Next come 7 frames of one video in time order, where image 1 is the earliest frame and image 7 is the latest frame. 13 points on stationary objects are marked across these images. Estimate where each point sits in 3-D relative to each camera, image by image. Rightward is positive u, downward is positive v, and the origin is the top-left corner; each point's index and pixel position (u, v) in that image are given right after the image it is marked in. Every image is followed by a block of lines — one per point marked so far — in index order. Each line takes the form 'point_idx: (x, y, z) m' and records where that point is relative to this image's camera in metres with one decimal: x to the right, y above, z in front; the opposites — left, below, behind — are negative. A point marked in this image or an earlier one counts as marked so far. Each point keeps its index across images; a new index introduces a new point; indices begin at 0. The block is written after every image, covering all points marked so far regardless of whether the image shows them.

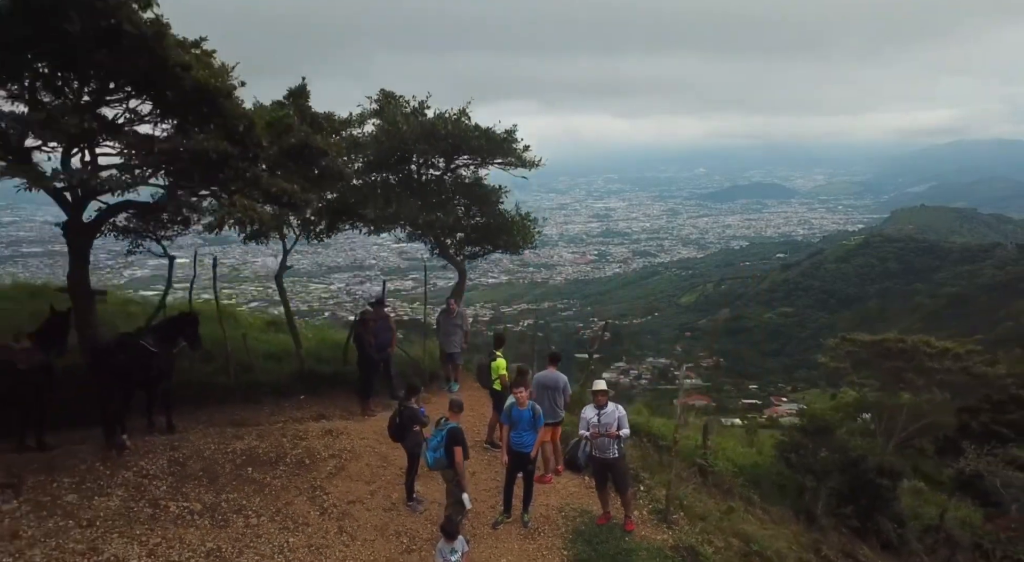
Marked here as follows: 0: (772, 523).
0: (+2.6, -2.3, +6.5) m
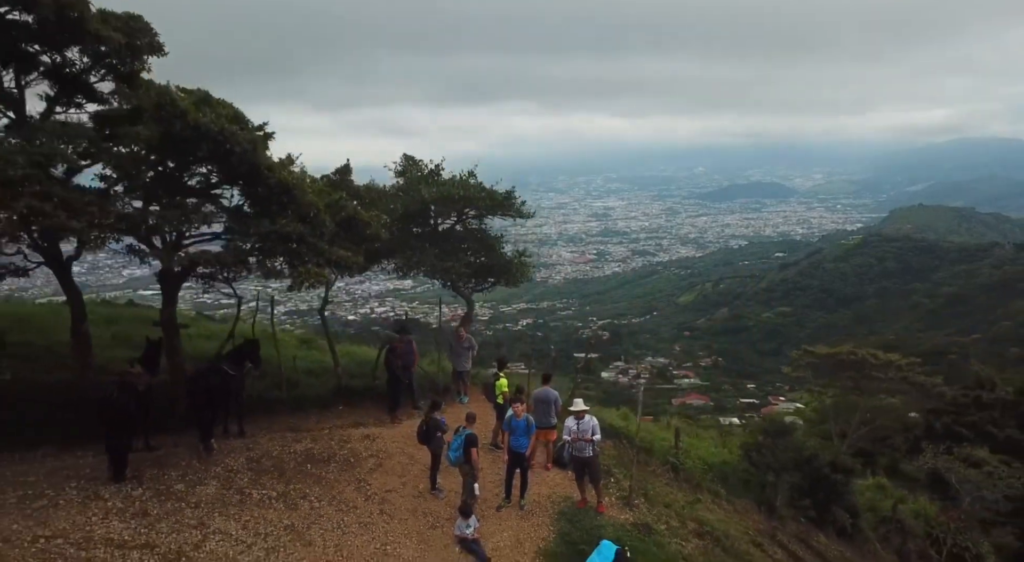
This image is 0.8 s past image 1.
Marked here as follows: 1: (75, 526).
0: (+2.6, -2.6, +7.7) m
1: (-2.7, -1.5, +4.1) m
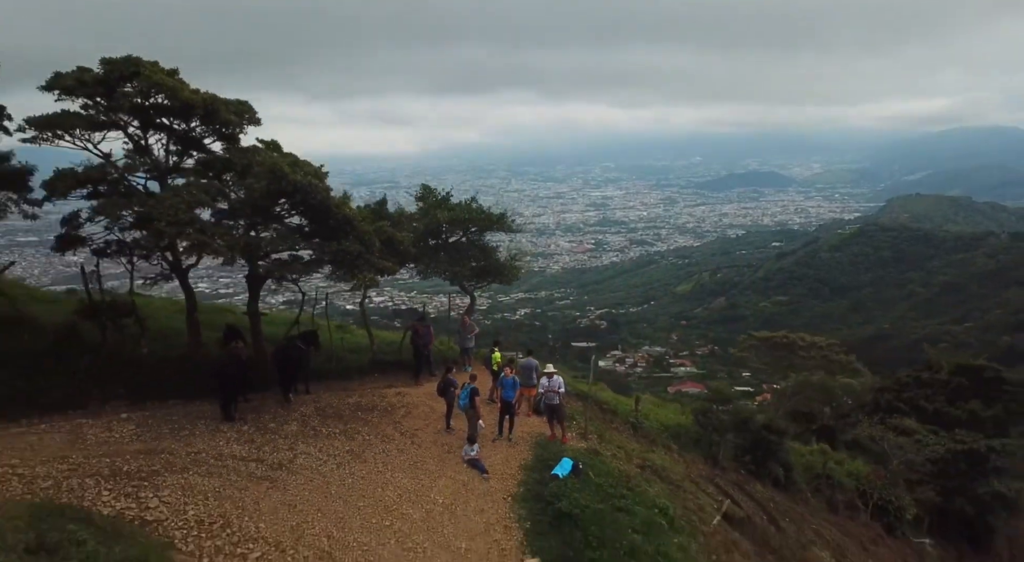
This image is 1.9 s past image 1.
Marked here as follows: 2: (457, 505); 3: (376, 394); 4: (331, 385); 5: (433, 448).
0: (+2.5, -2.6, +9.7) m
1: (-2.8, -1.5, +6.2) m
2: (-0.5, -2.0, +5.8) m
3: (-1.6, -1.3, +7.7) m
4: (-2.1, -1.2, +7.8) m
5: (-0.8, -1.7, +6.7) m
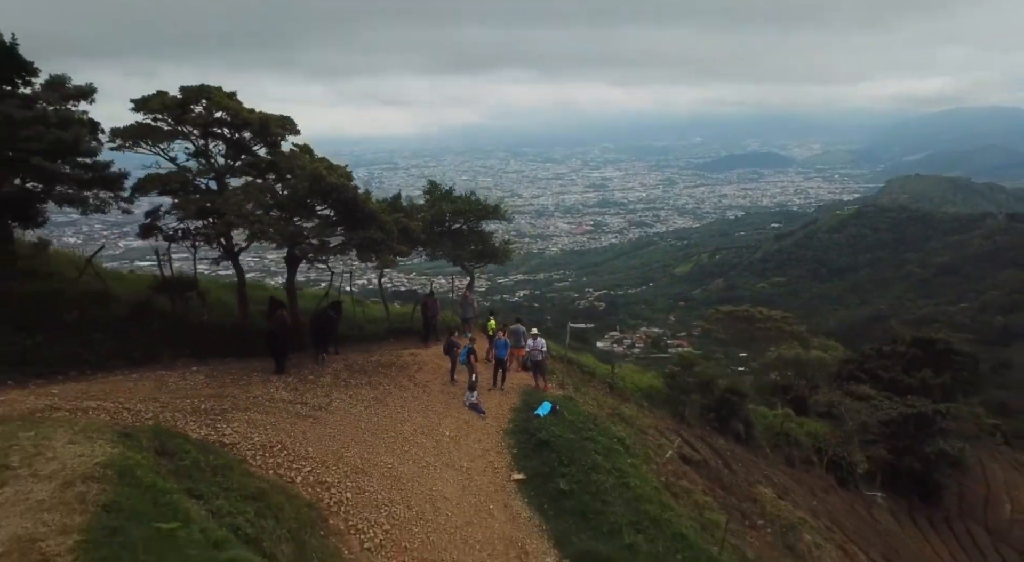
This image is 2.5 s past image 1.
0: (+2.4, -2.3, +11.4) m
1: (-2.9, -1.3, +7.8) m
2: (-0.6, -1.8, +7.4) m
3: (-1.7, -1.0, +9.3) m
4: (-2.2, -0.9, +9.4) m
5: (-0.9, -1.4, +8.3) m
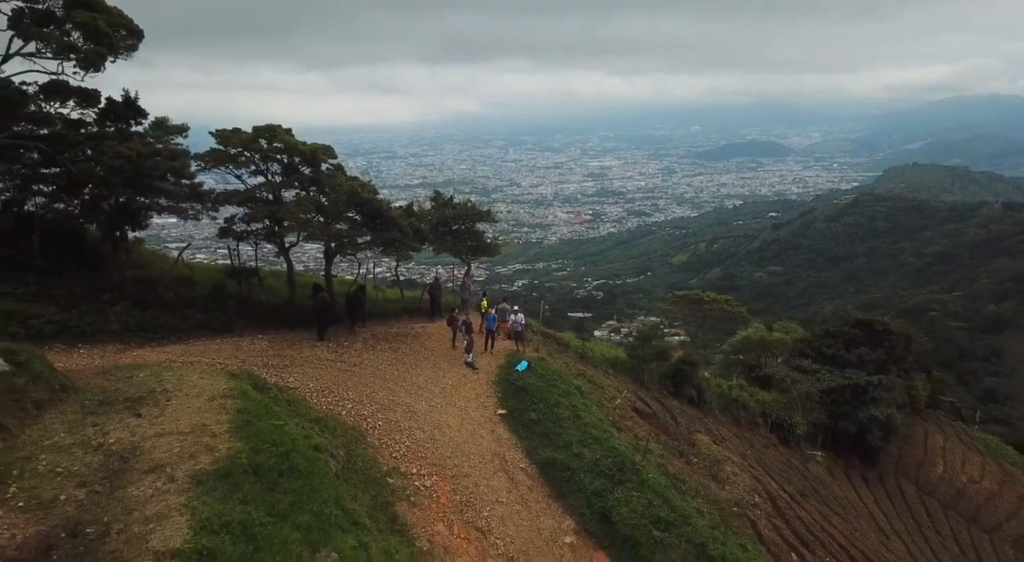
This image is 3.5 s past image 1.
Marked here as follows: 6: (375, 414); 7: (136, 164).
0: (+2.2, -2.0, +14.0) m
1: (-3.1, -1.1, +10.4) m
2: (-0.8, -1.6, +10.1) m
3: (-1.9, -0.8, +11.9) m
4: (-2.5, -0.8, +12.1) m
5: (-1.1, -1.2, +10.9) m
6: (-1.9, -1.8, +9.0) m
7: (-5.2, +1.7, +9.2) m
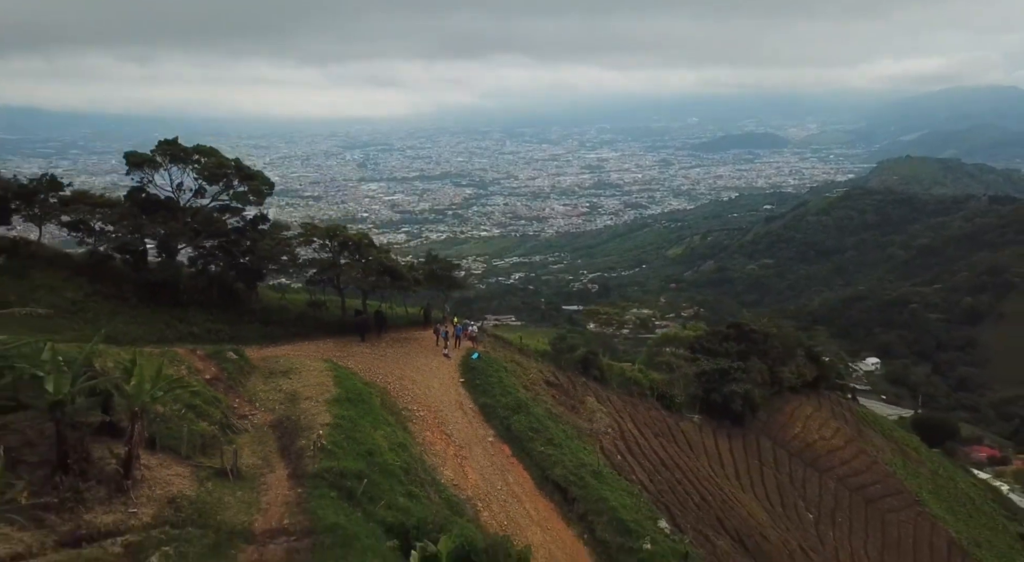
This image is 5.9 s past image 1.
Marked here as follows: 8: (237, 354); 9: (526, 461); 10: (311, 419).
0: (+1.0, -2.7, +22.3) m
1: (-4.3, -1.9, +18.6) m
2: (-2.0, -2.4, +18.3) m
3: (-3.1, -1.6, +20.2) m
4: (-3.7, -1.5, +20.3) m
5: (-2.3, -2.0, +19.2) m
6: (-3.1, -2.6, +17.2) m
7: (-6.4, +0.8, +17.4) m
8: (-6.3, -1.7, +15.1) m
9: (+0.3, -4.1, +15.2) m
10: (-4.0, -2.7, +13.1) m
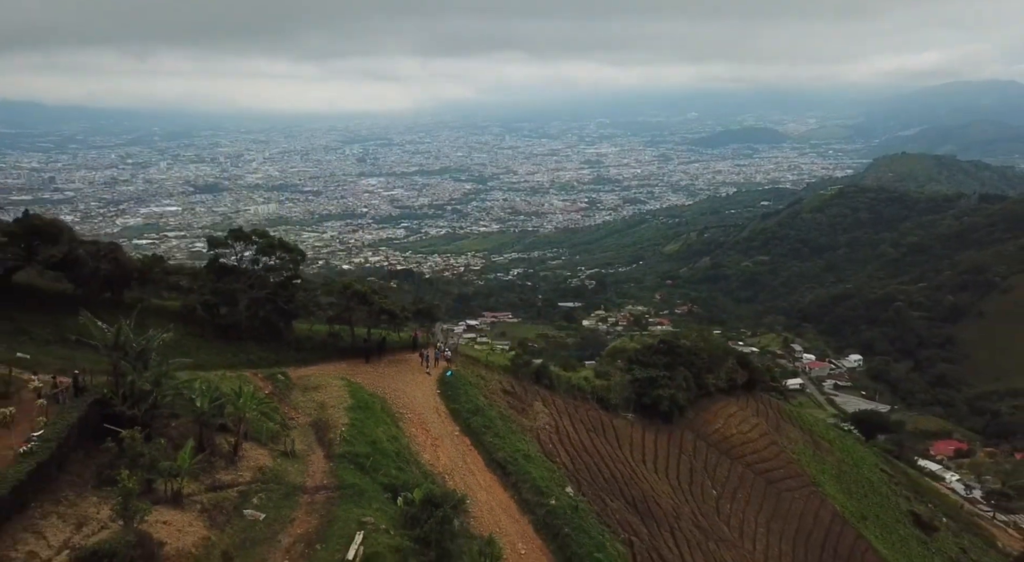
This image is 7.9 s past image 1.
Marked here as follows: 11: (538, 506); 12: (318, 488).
0: (-0.4, -4.2, +29.4) m
1: (-5.7, -3.4, +25.7) m
2: (-3.4, -3.9, +25.4) m
3: (-4.5, -3.1, +27.2) m
4: (-5.1, -3.0, +27.4) m
5: (-3.7, -3.5, +26.3) m
6: (-4.5, -4.1, +24.3) m
7: (-7.8, -0.6, +24.5) m
8: (-7.7, -3.2, +22.2) m
9: (-1.1, -5.6, +22.3) m
10: (-5.4, -4.3, +20.2) m
11: (+0.8, -6.8, +19.9) m
12: (-4.9, -5.3, +16.9) m
